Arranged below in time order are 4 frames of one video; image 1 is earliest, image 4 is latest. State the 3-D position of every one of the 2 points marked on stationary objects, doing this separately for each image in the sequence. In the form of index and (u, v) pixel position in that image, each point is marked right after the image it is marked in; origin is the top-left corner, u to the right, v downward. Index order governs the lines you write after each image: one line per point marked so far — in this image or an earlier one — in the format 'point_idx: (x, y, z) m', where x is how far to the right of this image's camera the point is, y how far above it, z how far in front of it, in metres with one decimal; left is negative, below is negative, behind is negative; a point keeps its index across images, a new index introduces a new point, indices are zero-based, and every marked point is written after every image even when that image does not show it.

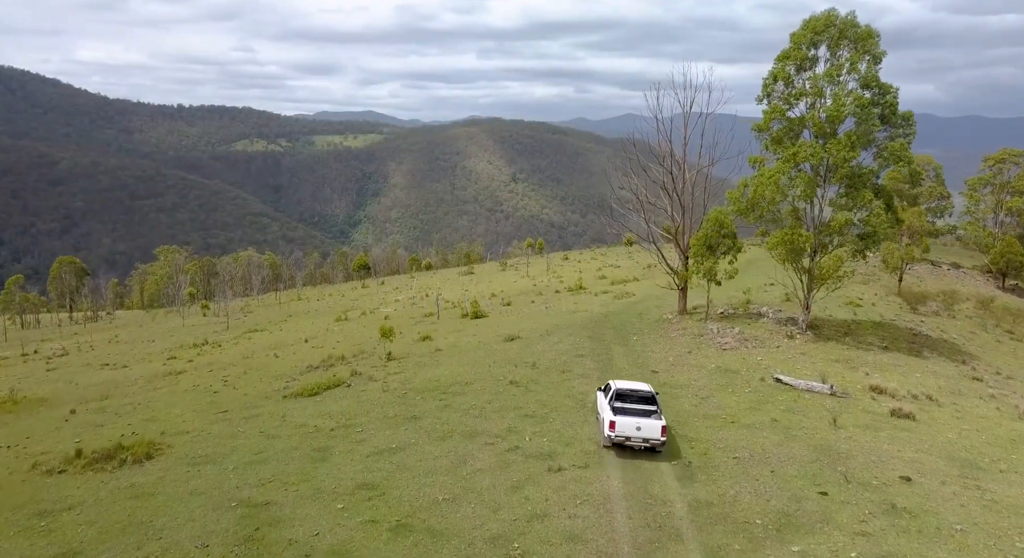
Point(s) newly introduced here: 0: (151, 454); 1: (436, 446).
0: (-7.8, -3.9, +18.1) m
1: (-1.6, -3.6, +17.6) m
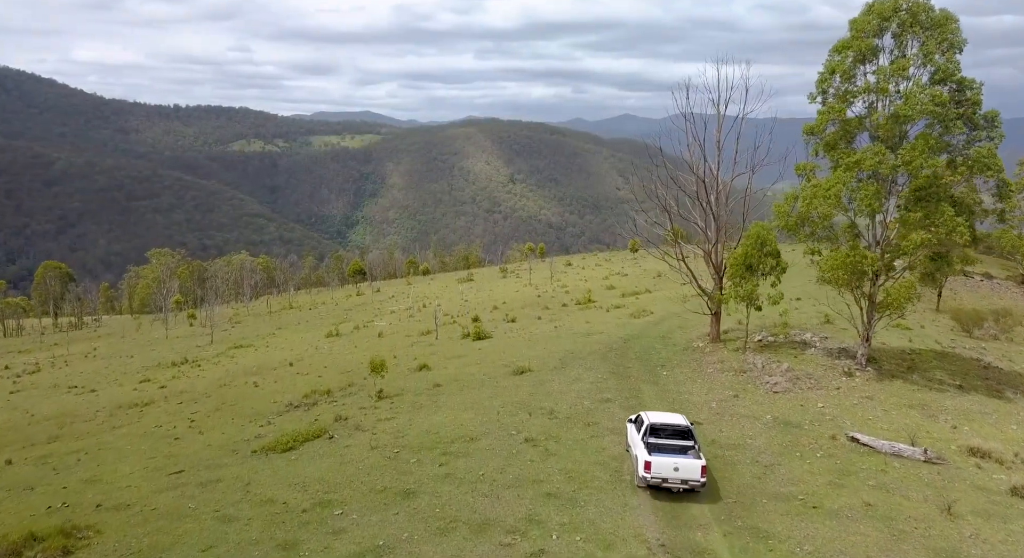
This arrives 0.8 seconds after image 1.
0: (-7.5, -4.5, +14.5) m
1: (-1.3, -4.3, +14.1) m
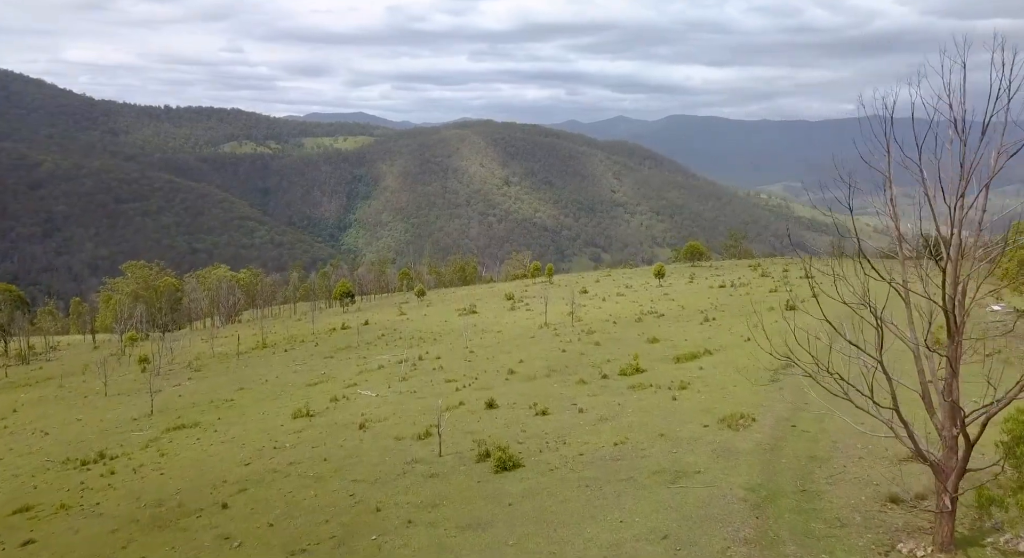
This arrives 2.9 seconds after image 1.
0: (-6.2, -7.1, +3.3) m
1: (0.0, -6.9, +2.9) m
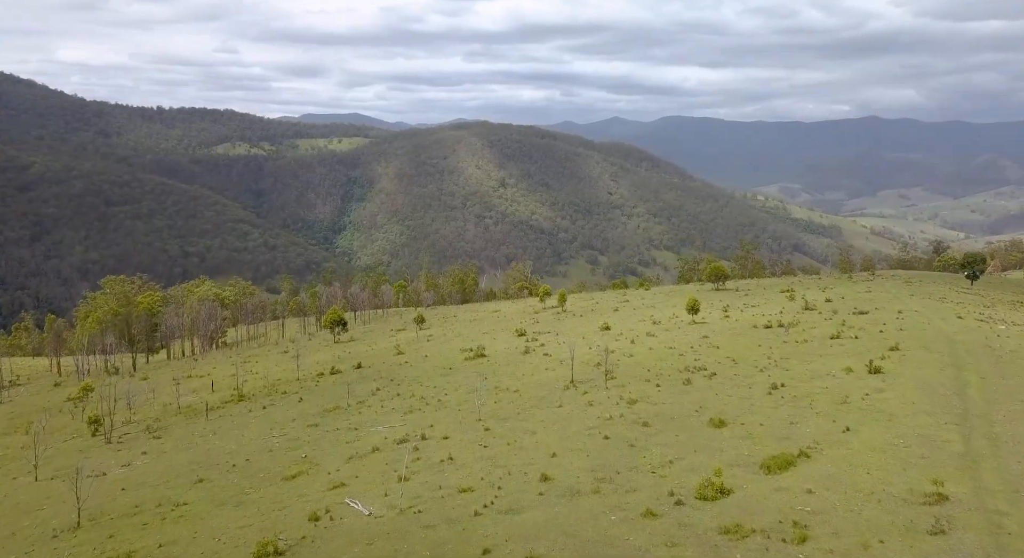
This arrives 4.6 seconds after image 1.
0: (-4.7, -10.0, -6.3) m
1: (+1.5, -9.7, -6.7) m
